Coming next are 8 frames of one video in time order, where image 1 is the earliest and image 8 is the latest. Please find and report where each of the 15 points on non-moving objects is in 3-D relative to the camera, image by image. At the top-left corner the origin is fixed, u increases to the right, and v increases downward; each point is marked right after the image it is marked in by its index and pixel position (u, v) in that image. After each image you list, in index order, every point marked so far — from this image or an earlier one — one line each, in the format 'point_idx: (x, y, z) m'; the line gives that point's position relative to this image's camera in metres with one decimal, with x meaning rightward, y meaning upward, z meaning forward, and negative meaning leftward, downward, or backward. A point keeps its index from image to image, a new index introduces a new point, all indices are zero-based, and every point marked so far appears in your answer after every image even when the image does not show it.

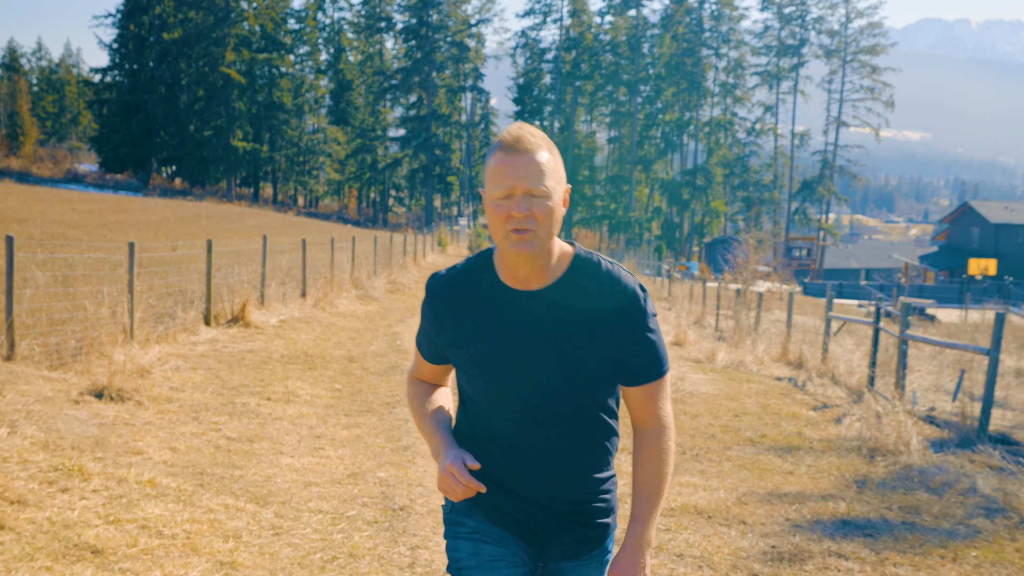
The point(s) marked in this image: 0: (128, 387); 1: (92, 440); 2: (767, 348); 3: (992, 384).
0: (-4.8, -1.2, +9.0) m
1: (-3.9, -1.4, +6.7) m
2: (+6.4, -1.5, +18.0) m
3: (+6.7, -1.3, +10.0) m
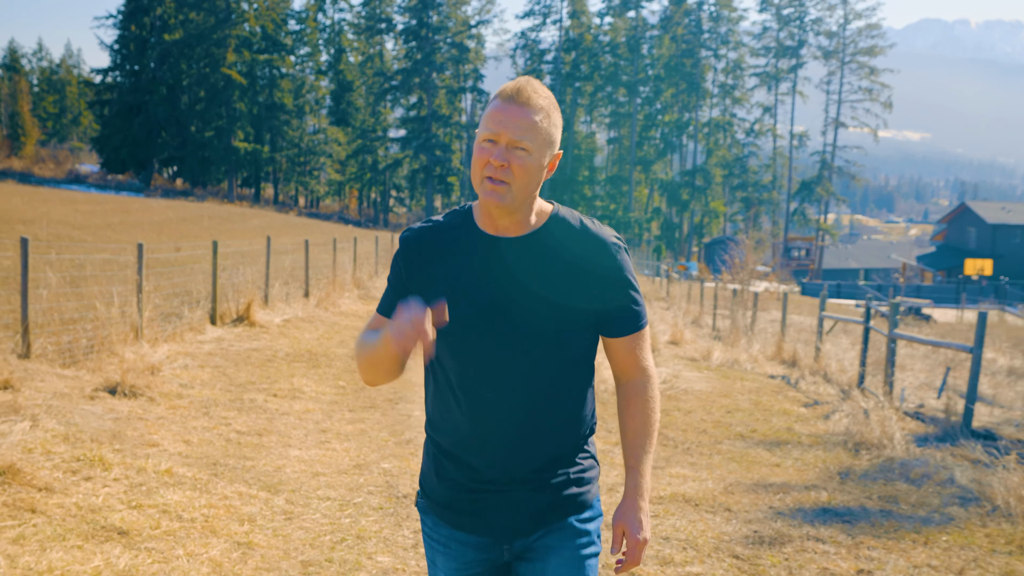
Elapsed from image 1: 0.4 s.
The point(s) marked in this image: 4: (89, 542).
0: (-4.8, -1.2, +9.4) m
1: (-3.9, -1.4, +7.0) m
2: (+6.4, -1.5, +18.3) m
3: (+6.7, -1.3, +10.4) m
4: (-2.6, -1.6, +4.4) m
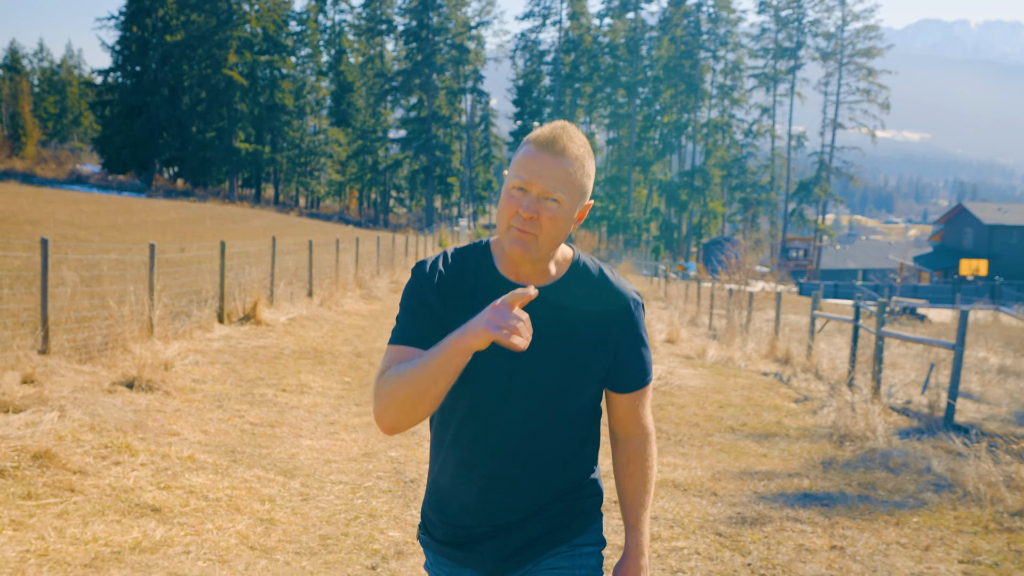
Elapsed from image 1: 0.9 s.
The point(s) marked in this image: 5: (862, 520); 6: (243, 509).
0: (-4.8, -1.2, +9.8) m
1: (-3.9, -1.4, +7.4) m
2: (+6.4, -1.5, +18.7) m
3: (+6.7, -1.3, +10.8) m
4: (-2.6, -1.5, +4.8) m
5: (+3.0, -2.0, +6.2) m
6: (-2.0, -1.6, +5.3) m
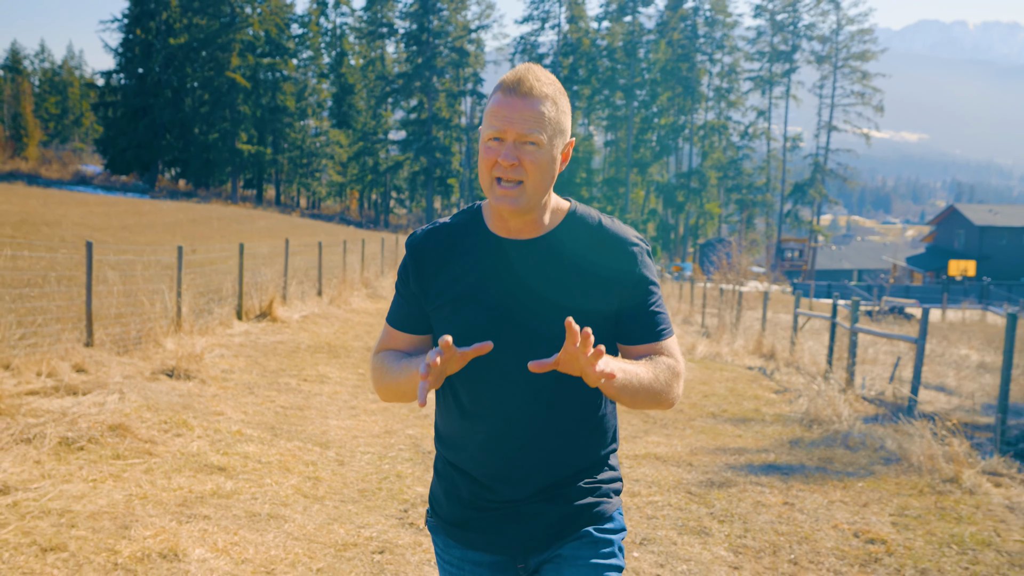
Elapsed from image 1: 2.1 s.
0: (-4.8, -1.2, +10.8) m
1: (-3.9, -1.4, +8.5) m
2: (+6.4, -1.5, +19.8) m
3: (+6.7, -1.3, +11.8) m
4: (-2.6, -1.5, +5.9) m
5: (+3.0, -2.0, +7.2) m
6: (-1.9, -1.6, +6.3) m
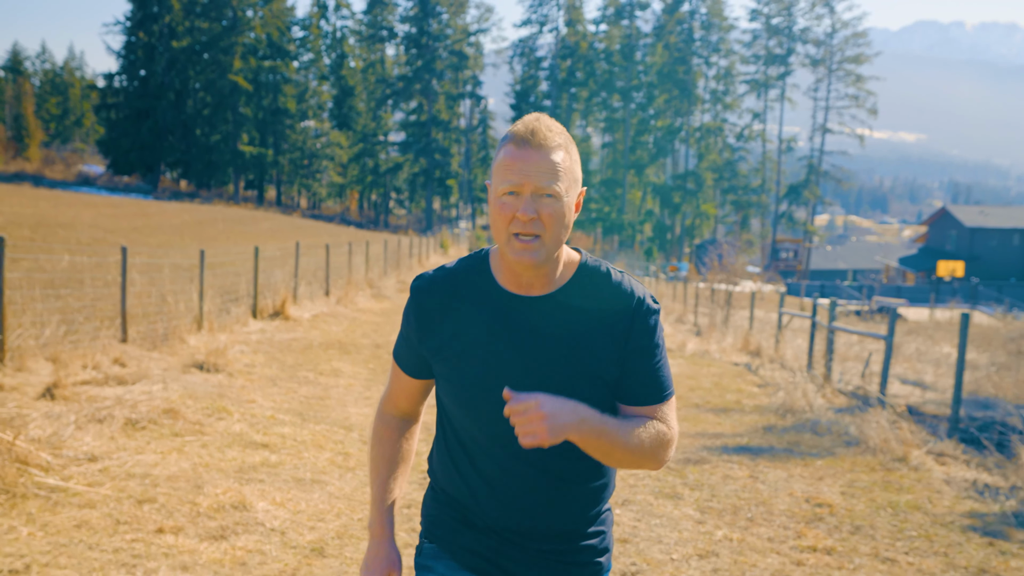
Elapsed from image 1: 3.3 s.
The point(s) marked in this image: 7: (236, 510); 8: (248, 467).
0: (-4.8, -1.2, +11.8) m
1: (-3.9, -1.4, +9.5) m
2: (+6.4, -1.5, +20.8) m
3: (+6.7, -1.3, +12.9) m
4: (-2.5, -1.5, +6.9) m
5: (+3.1, -2.0, +8.2) m
6: (-1.9, -1.6, +7.3) m
7: (-2.0, -1.6, +5.1) m
8: (-2.3, -1.6, +6.2) m
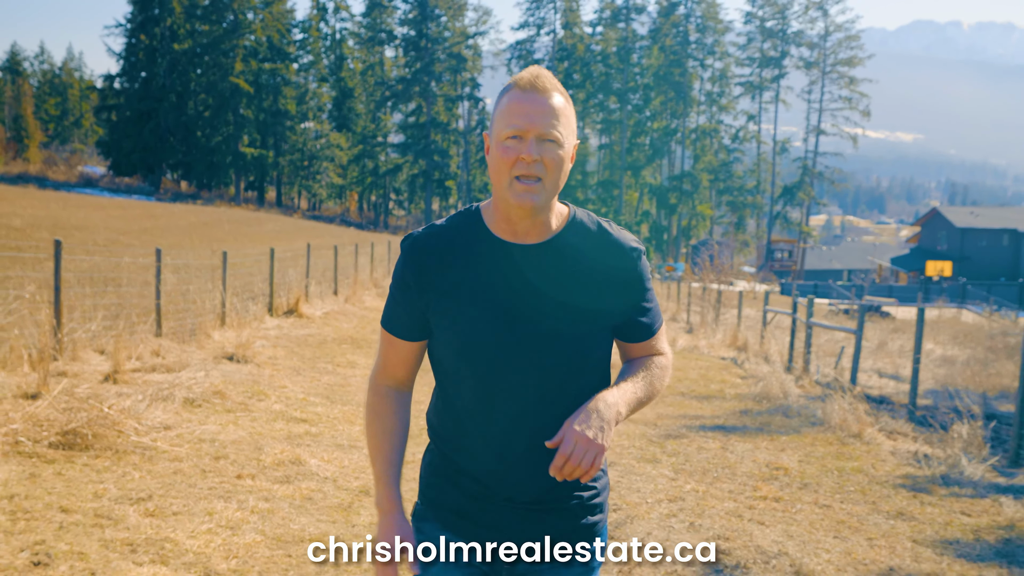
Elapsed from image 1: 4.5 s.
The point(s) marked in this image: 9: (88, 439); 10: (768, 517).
0: (-4.8, -1.2, +12.9) m
1: (-3.8, -1.4, +10.6) m
2: (+6.4, -1.5, +22.0) m
3: (+6.7, -1.3, +14.1) m
4: (-2.5, -1.5, +8.0) m
5: (+3.1, -2.0, +9.4) m
6: (-1.9, -1.6, +8.5) m
7: (-1.9, -1.5, +6.2) m
8: (-2.3, -1.5, +7.4) m
9: (-3.5, -1.3, +6.0) m
10: (+2.1, -1.9, +6.0) m
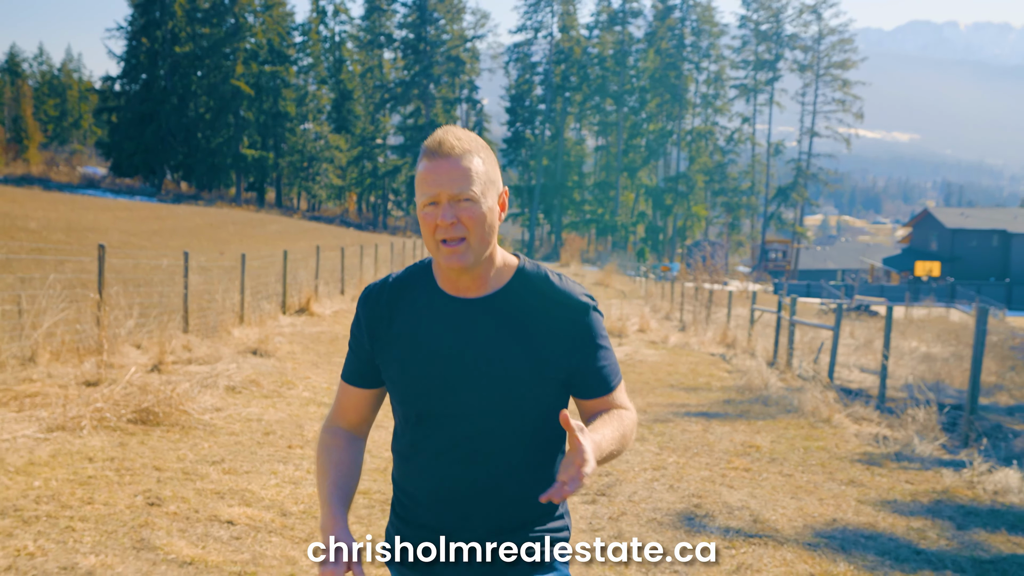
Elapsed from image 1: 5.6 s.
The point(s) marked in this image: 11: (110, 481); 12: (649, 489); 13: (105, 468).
0: (-4.7, -1.2, +14.0) m
1: (-3.8, -1.4, +11.7) m
2: (+6.4, -1.5, +23.1) m
3: (+6.8, -1.3, +15.1) m
4: (-2.4, -1.5, +9.1) m
5: (+3.2, -2.0, +10.5) m
6: (-1.8, -1.6, +9.5) m
7: (-1.8, -1.5, +7.3) m
8: (-2.2, -1.5, +8.5) m
9: (-3.5, -1.3, +7.0) m
10: (+2.2, -1.9, +7.1) m
11: (-2.9, -1.4, +5.3) m
12: (+1.3, -1.9, +6.6) m
13: (-3.1, -1.4, +5.6) m
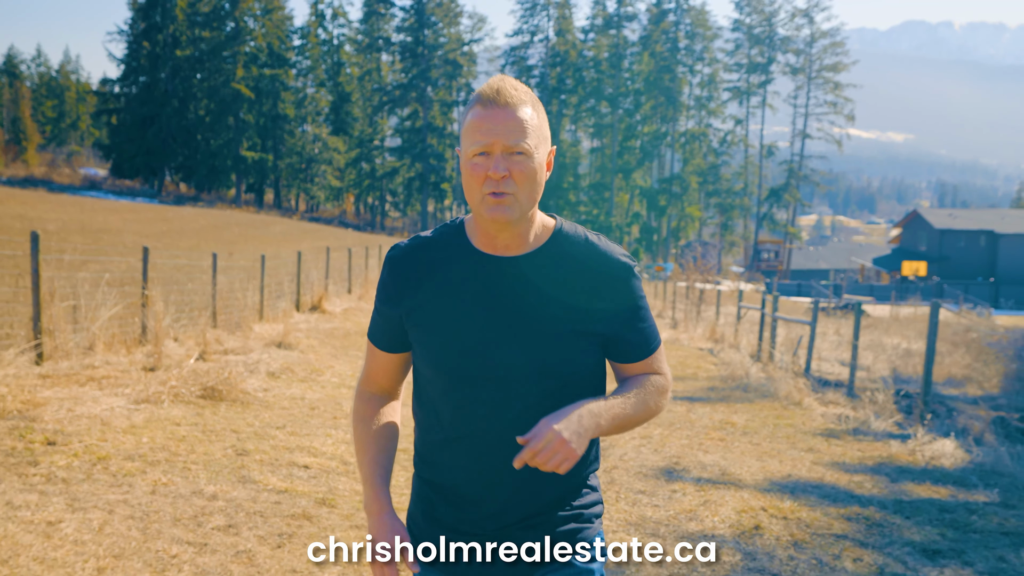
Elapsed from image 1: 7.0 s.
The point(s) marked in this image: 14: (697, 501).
0: (-4.7, -1.1, +15.2) m
1: (-3.7, -1.3, +12.9) m
2: (+6.4, -1.4, +24.4) m
3: (+6.8, -1.3, +16.4) m
4: (-2.3, -1.5, +10.3) m
5: (+3.2, -1.9, +11.8) m
6: (-1.7, -1.5, +10.8) m
7: (-1.7, -1.5, +8.5) m
8: (-2.1, -1.5, +9.7) m
9: (-3.3, -1.2, +8.3) m
10: (+2.3, -1.9, +8.4) m
11: (-2.8, -1.4, +6.5) m
12: (+1.4, -1.8, +7.9) m
13: (-3.0, -1.3, +6.8) m
14: (+1.6, -1.9, +6.3) m
